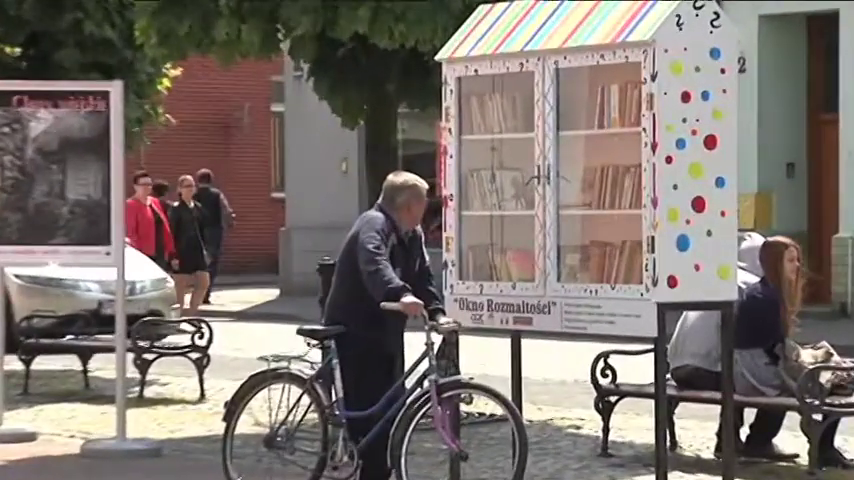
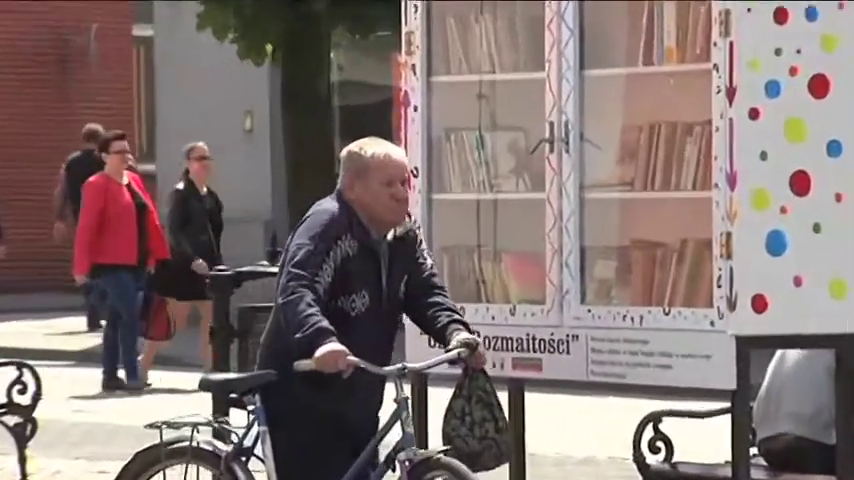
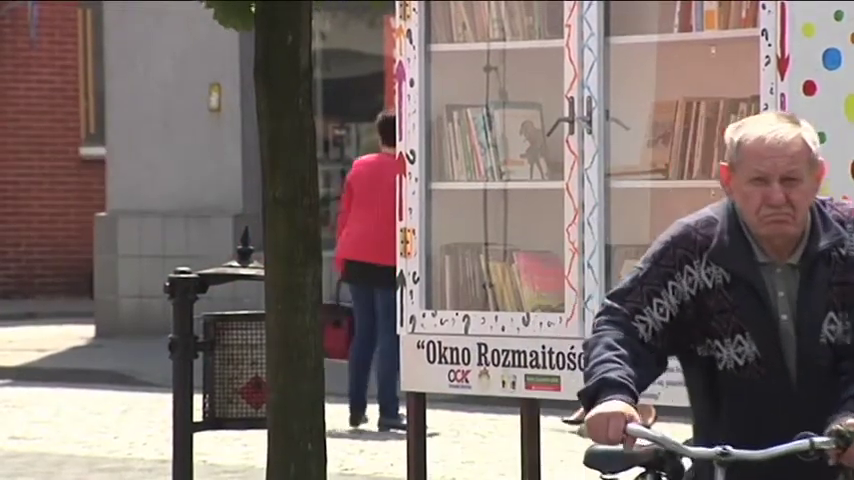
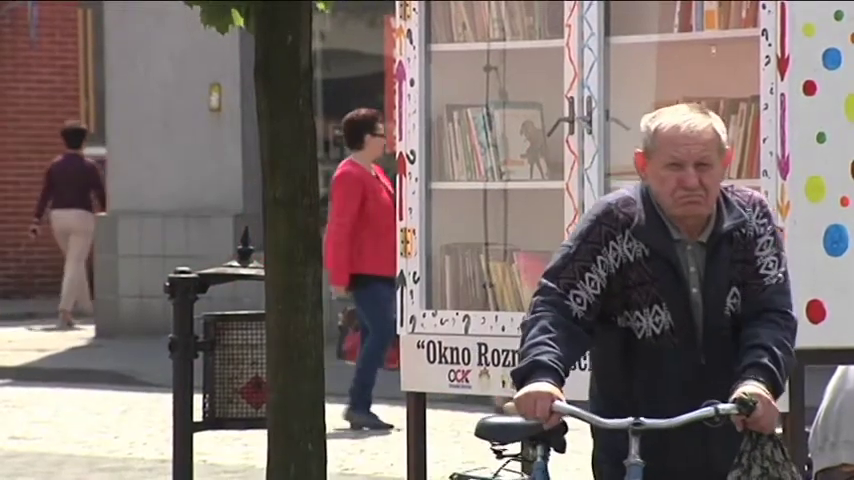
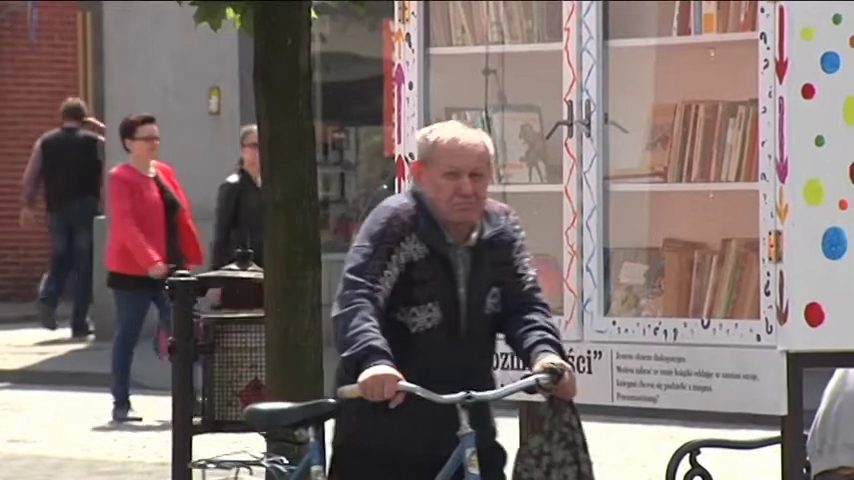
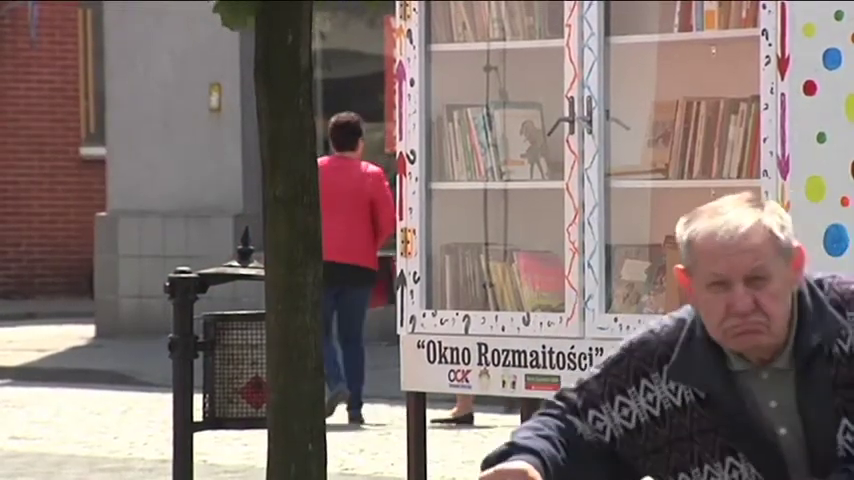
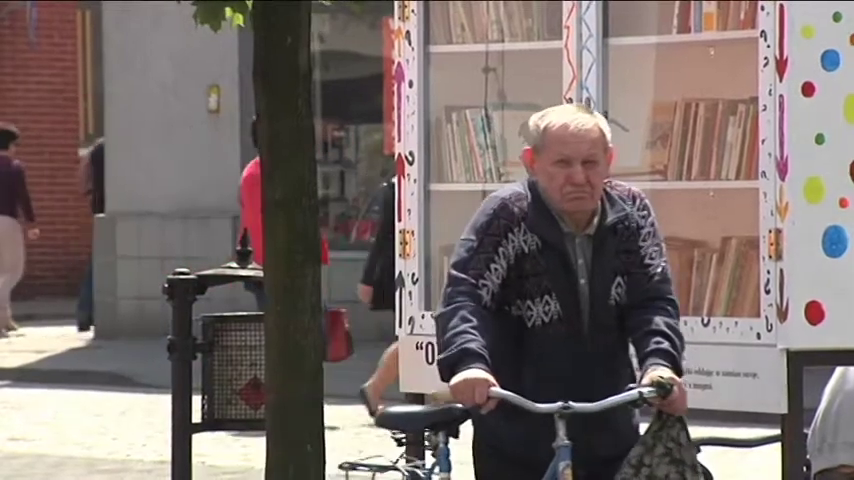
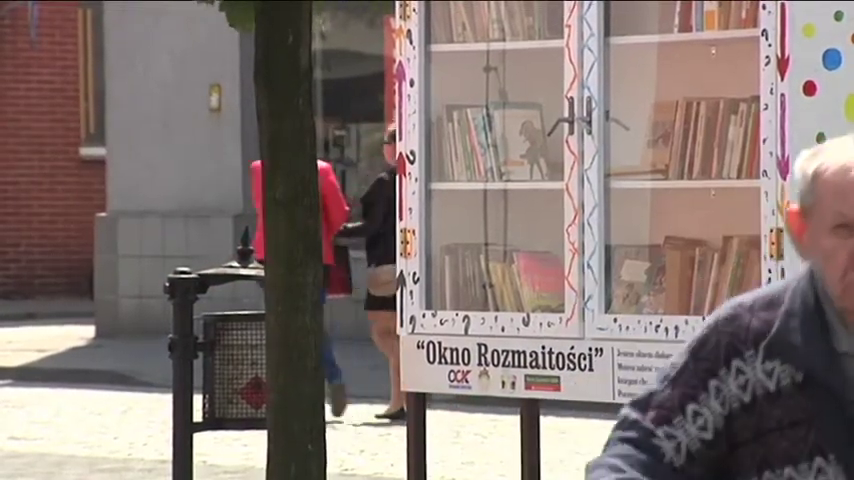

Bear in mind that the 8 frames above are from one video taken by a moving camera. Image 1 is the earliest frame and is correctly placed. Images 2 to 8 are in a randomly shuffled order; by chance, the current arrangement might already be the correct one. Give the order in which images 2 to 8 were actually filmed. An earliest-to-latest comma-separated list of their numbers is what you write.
2, 5, 7, 4, 3, 6, 8
